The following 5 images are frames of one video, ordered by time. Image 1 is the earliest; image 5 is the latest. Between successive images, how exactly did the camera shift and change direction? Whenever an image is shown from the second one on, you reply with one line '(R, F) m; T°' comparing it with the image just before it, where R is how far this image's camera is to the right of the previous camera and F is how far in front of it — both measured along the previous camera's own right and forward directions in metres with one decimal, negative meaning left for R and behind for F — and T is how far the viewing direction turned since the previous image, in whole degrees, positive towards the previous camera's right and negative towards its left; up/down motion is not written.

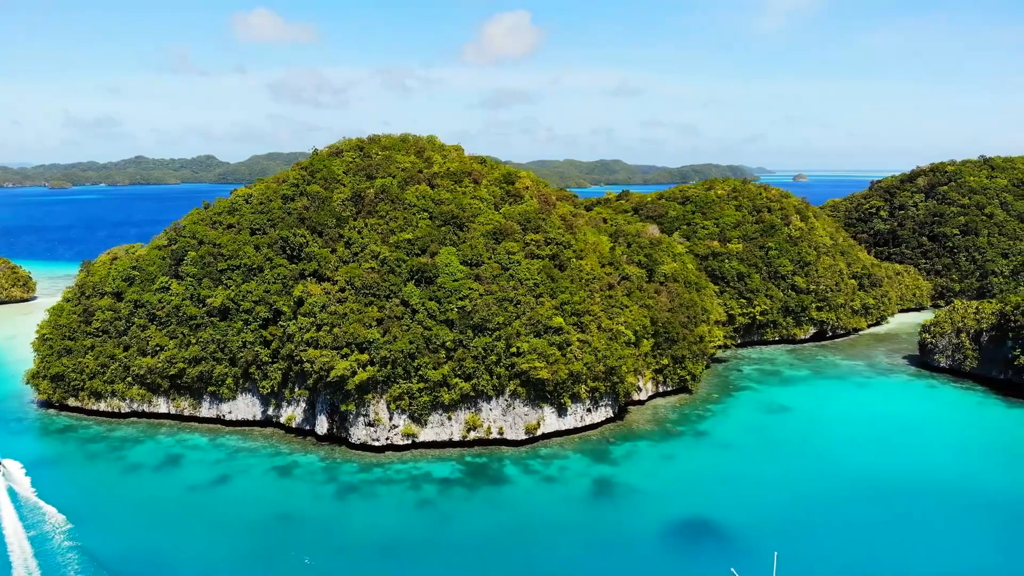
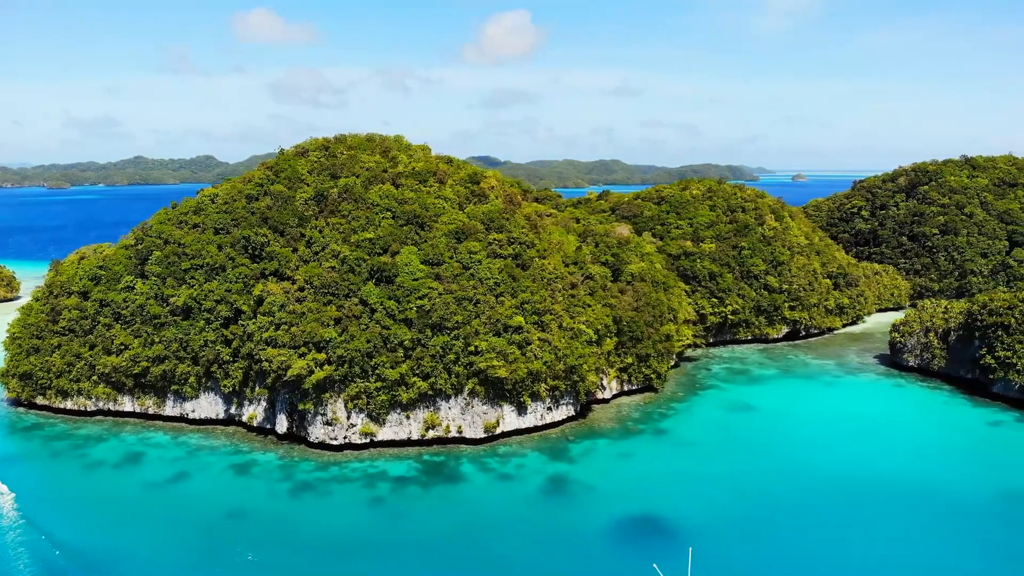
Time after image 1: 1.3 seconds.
(+2.3, -0.1) m; 0°
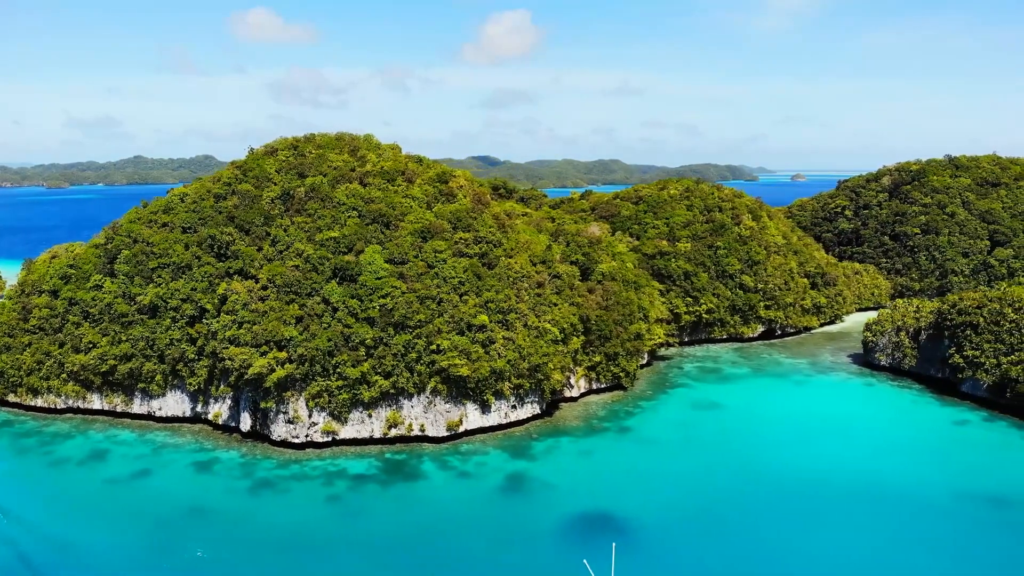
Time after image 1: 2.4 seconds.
(+2.1, -0.1) m; 0°
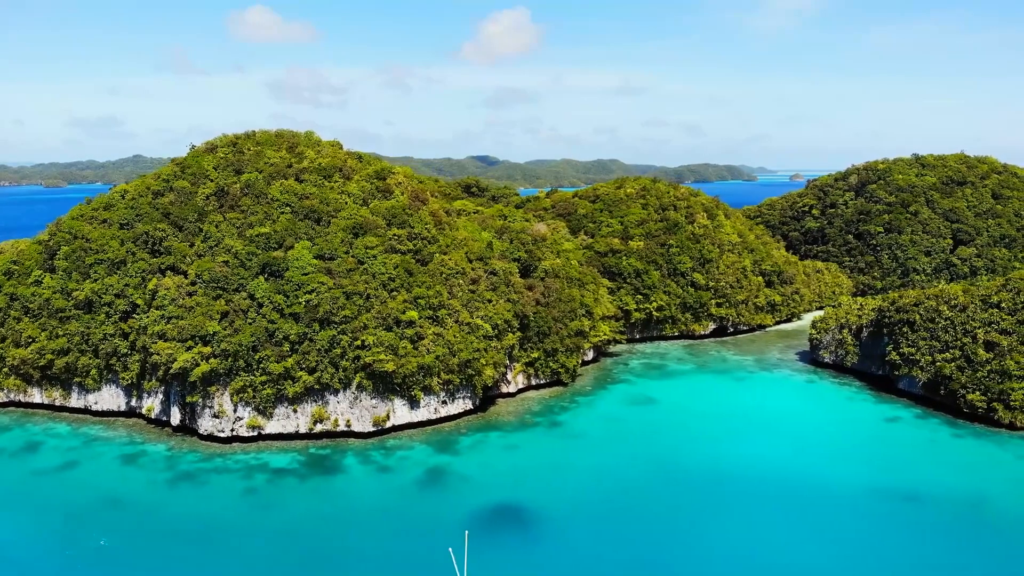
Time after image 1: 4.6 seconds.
(+4.2, -0.3) m; 0°
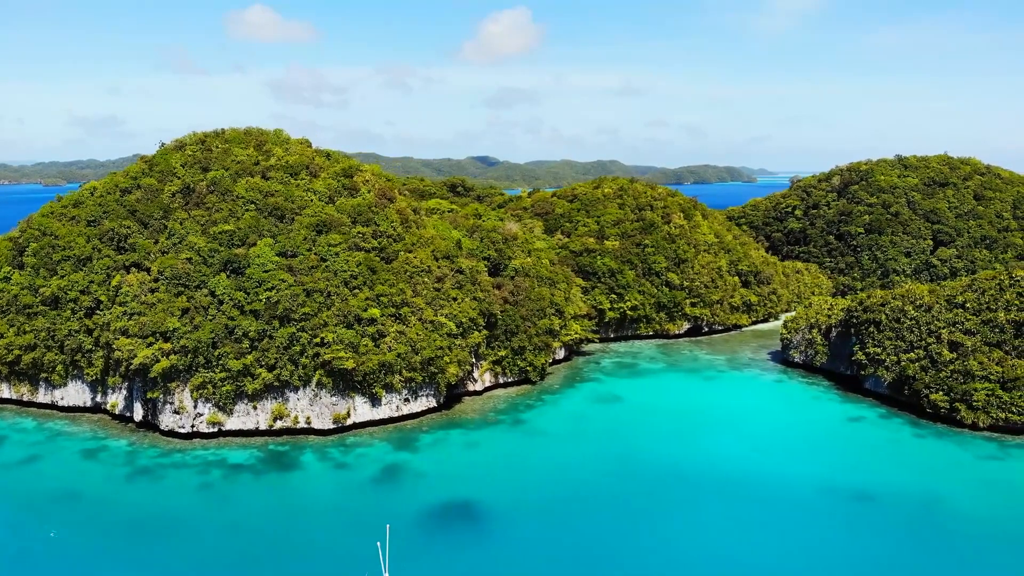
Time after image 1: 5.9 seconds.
(+2.2, -0.1) m; 0°
